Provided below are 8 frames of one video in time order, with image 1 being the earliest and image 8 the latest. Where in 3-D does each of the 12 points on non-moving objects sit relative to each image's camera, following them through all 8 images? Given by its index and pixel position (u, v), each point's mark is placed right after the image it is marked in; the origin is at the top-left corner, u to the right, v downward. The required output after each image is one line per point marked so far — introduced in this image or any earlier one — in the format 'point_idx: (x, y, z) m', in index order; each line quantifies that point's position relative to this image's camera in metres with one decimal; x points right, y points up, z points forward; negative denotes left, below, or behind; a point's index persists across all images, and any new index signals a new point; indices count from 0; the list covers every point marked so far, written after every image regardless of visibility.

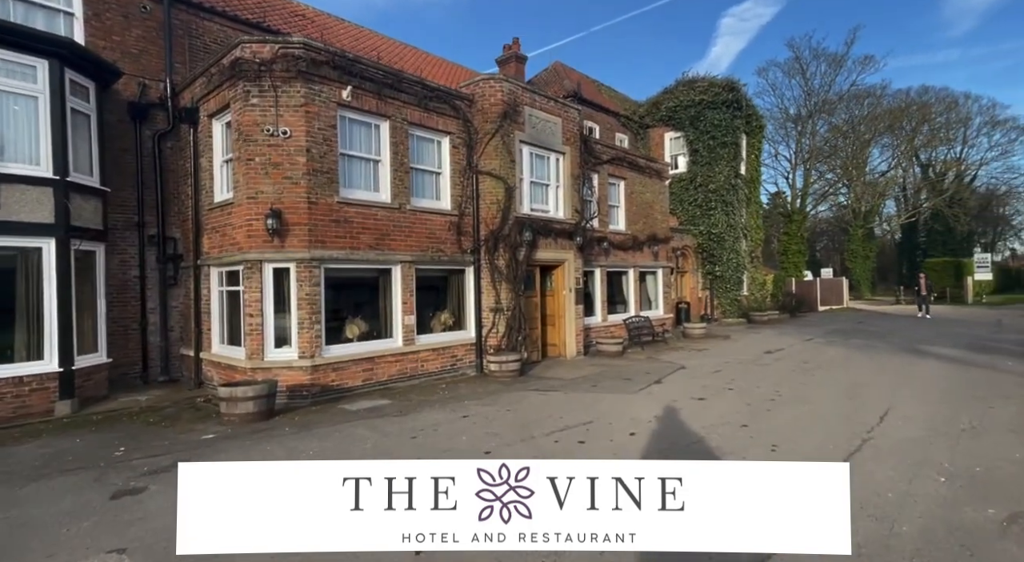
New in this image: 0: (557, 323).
0: (+1.1, -1.1, +14.4) m
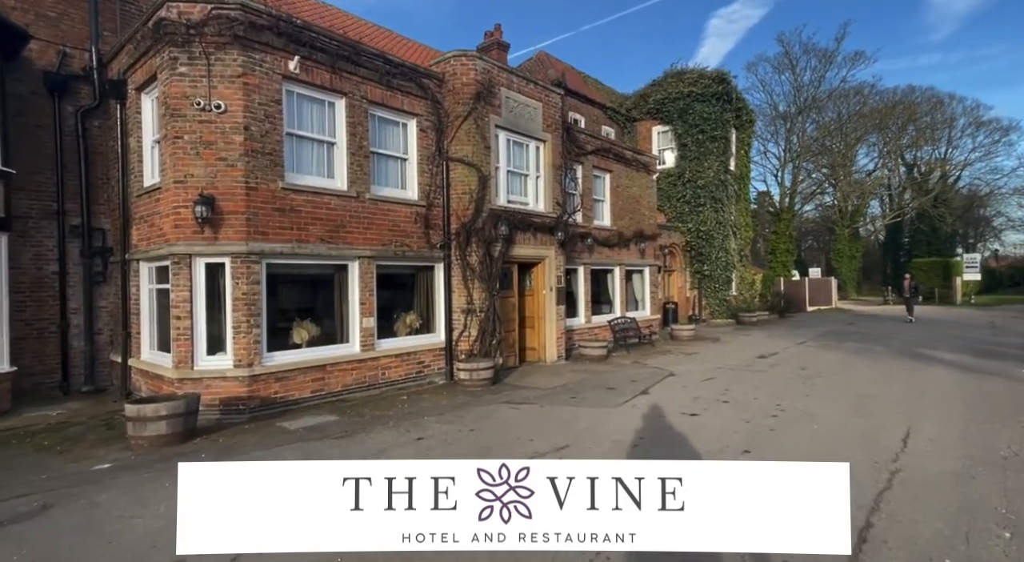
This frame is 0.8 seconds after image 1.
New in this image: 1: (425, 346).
0: (+0.5, -1.0, +13.2) m
1: (-1.7, -1.3, +11.1) m
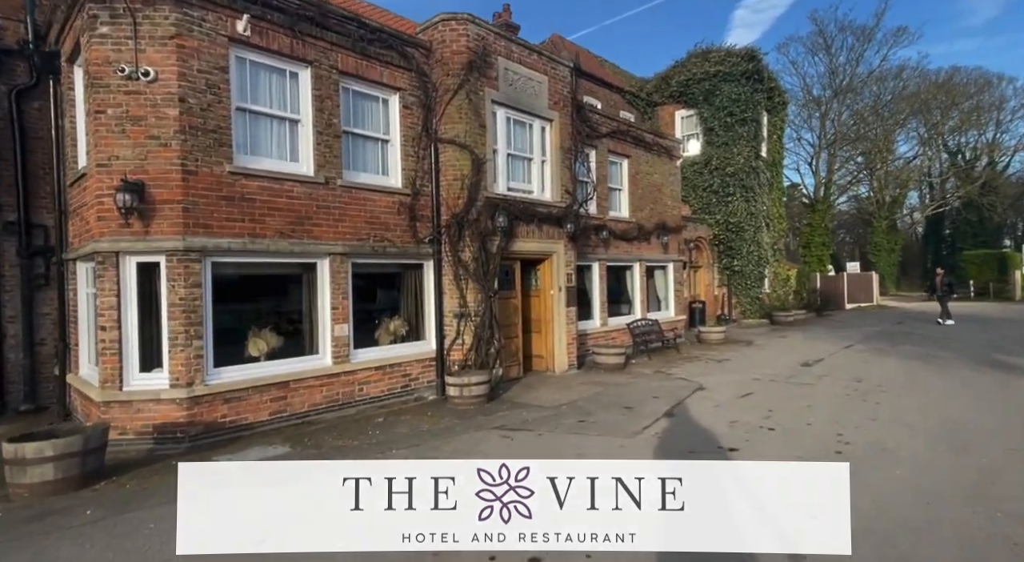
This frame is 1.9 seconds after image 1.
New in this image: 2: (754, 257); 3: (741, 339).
0: (+0.6, -1.0, +11.7) m
1: (-1.7, -1.3, +9.6) m
2: (+8.3, +0.8, +19.9) m
3: (+6.2, -1.5, +15.7) m
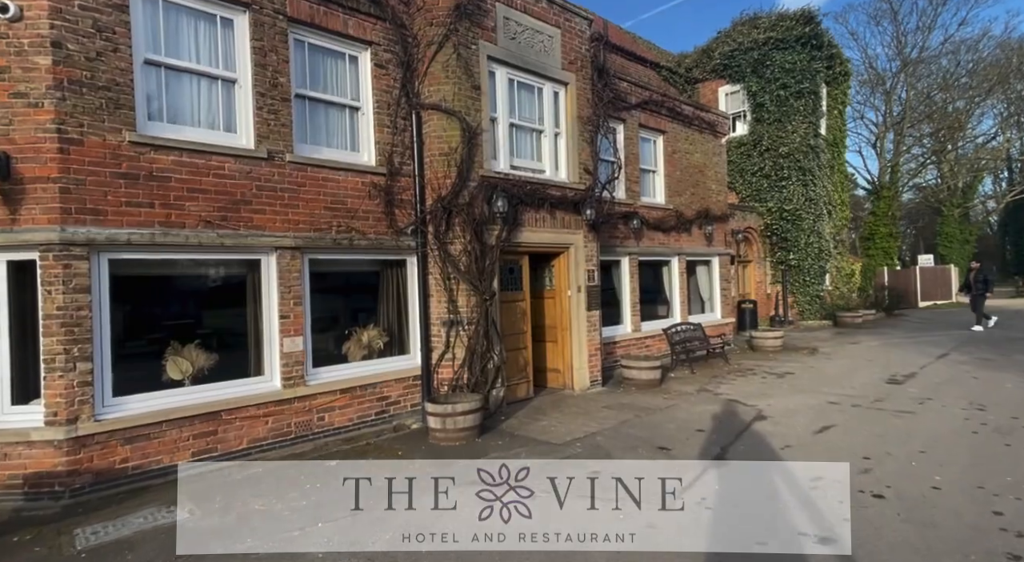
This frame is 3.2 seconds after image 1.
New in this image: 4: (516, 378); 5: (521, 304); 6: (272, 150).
0: (+0.8, -1.0, +9.6) m
1: (-1.7, -1.3, +7.7) m
2: (+9.0, +0.9, +17.4) m
3: (+6.7, -1.5, +13.3) m
4: (0.0, -1.5, +8.8) m
5: (+0.1, -0.4, +9.0) m
6: (-2.8, +1.5, +6.7) m
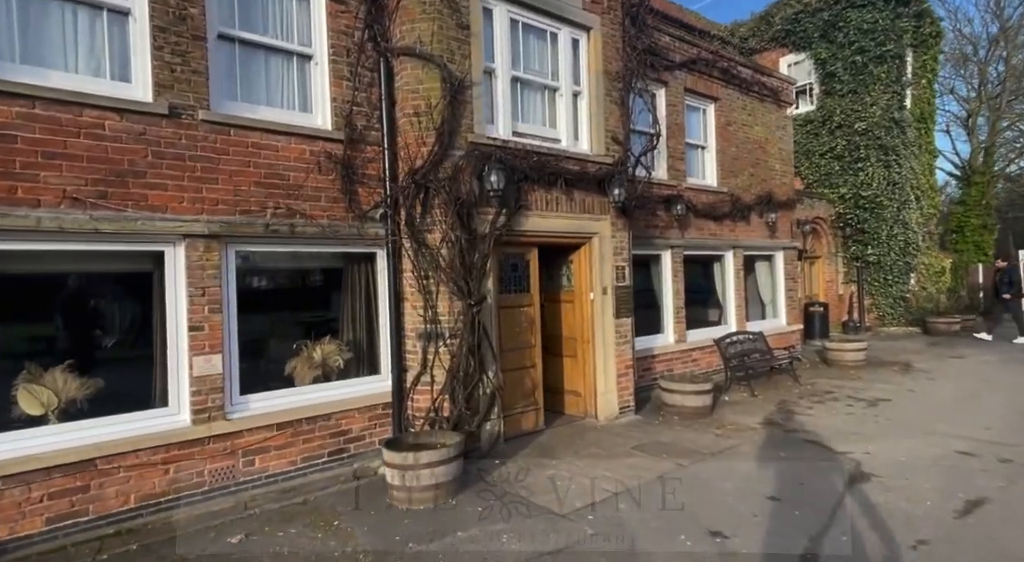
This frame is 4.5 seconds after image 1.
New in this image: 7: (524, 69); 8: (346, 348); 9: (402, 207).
0: (+0.9, -1.0, +7.6) m
1: (-1.7, -1.3, +5.9) m
2: (+9.7, +0.9, +14.7) m
3: (+7.0, -1.4, +10.8) m
4: (+0.1, -1.4, +6.9) m
5: (+0.2, -0.3, +7.0) m
6: (-2.9, +1.5, +5.0) m
7: (+0.2, +2.5, +6.9) m
8: (-1.8, -0.7, +6.3) m
9: (-1.1, +0.8, +6.1) m
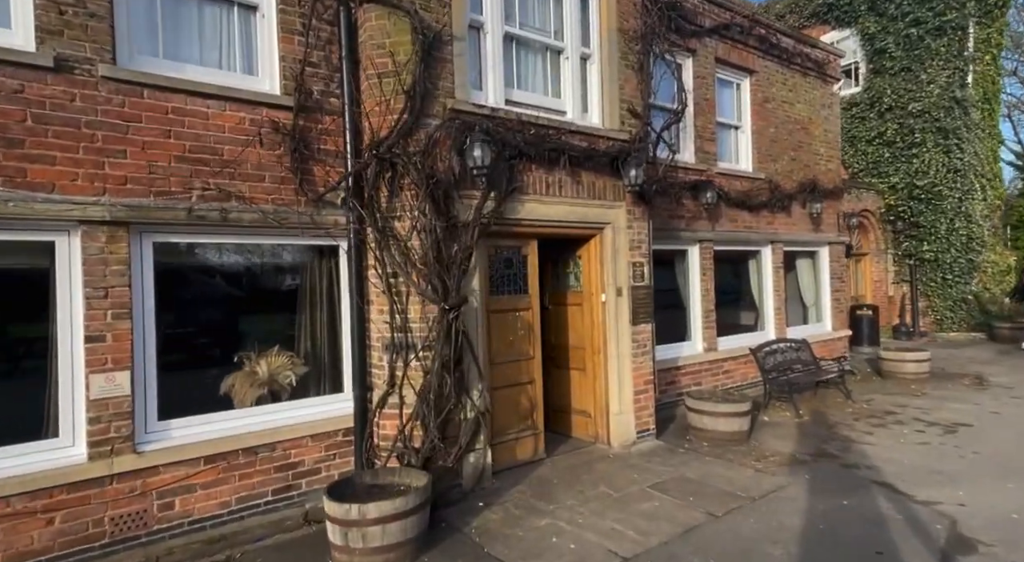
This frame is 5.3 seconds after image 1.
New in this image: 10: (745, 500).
0: (+0.9, -1.0, +6.4) m
1: (-1.8, -1.3, +4.8) m
2: (+9.9, +1.0, +13.0) m
3: (+7.1, -1.4, +9.3) m
4: (0.0, -1.4, +5.7) m
5: (+0.1, -0.3, +5.9) m
6: (-3.0, +1.5, +4.0) m
7: (+0.1, +2.5, +5.8) m
8: (-1.9, -0.7, +5.2) m
9: (-1.2, +0.8, +5.0) m
10: (+1.9, -1.8, +4.7) m
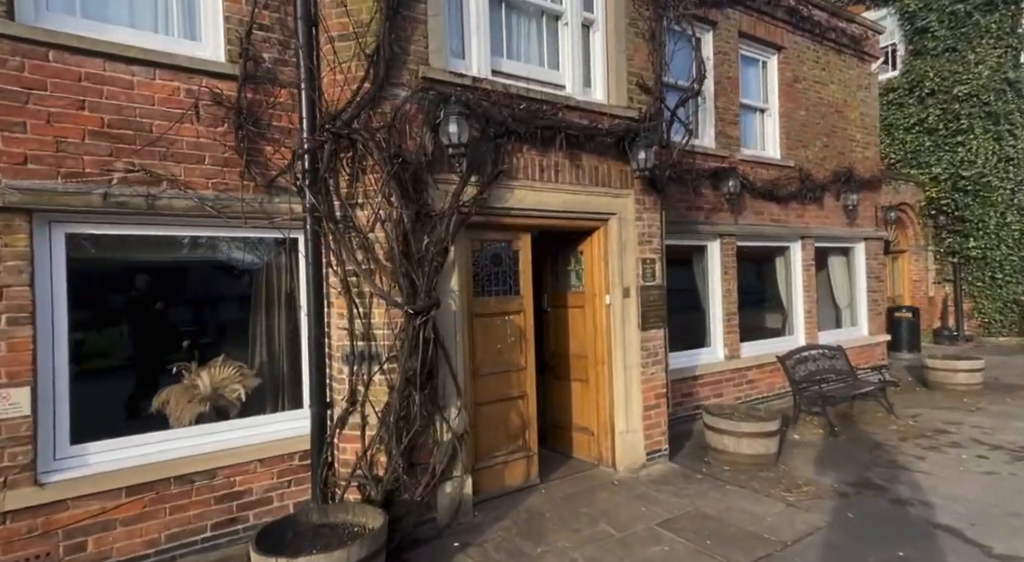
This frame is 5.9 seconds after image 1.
0: (+0.8, -1.0, +5.6) m
1: (-1.9, -1.3, +4.1) m
2: (+10.1, +1.0, +11.9) m
3: (+7.2, -1.4, +8.3) m
4: (-0.1, -1.4, +4.9) m
5: (0.0, -0.3, +5.1) m
6: (-3.2, +1.5, +3.3) m
7: (0.0, +2.6, +5.0) m
8: (-2.0, -0.7, +4.5) m
9: (-1.4, +0.8, +4.3) m
10: (+1.7, -1.8, +3.9) m
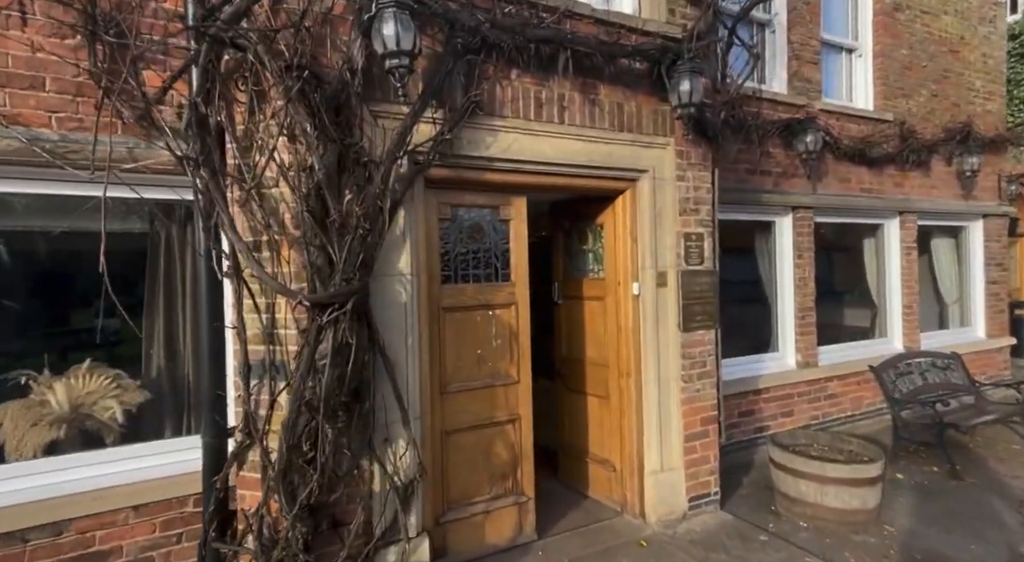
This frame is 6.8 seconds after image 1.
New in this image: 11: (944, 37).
0: (+0.7, -0.8, +4.1) m
1: (-2.1, -1.1, +2.9) m
2: (+10.6, +1.1, +9.5) m
3: (+7.3, -1.3, +6.3) m
4: (-0.2, -1.3, +3.6) m
5: (-0.1, -0.2, +3.7) m
6: (-3.4, +1.7, +2.2) m
7: (-0.1, +2.7, +3.5) m
8: (-2.1, -0.6, +3.2) m
9: (-1.5, +0.9, +3.0) m
10: (+1.5, -1.7, +2.3) m
11: (+5.0, +2.8, +6.9) m
